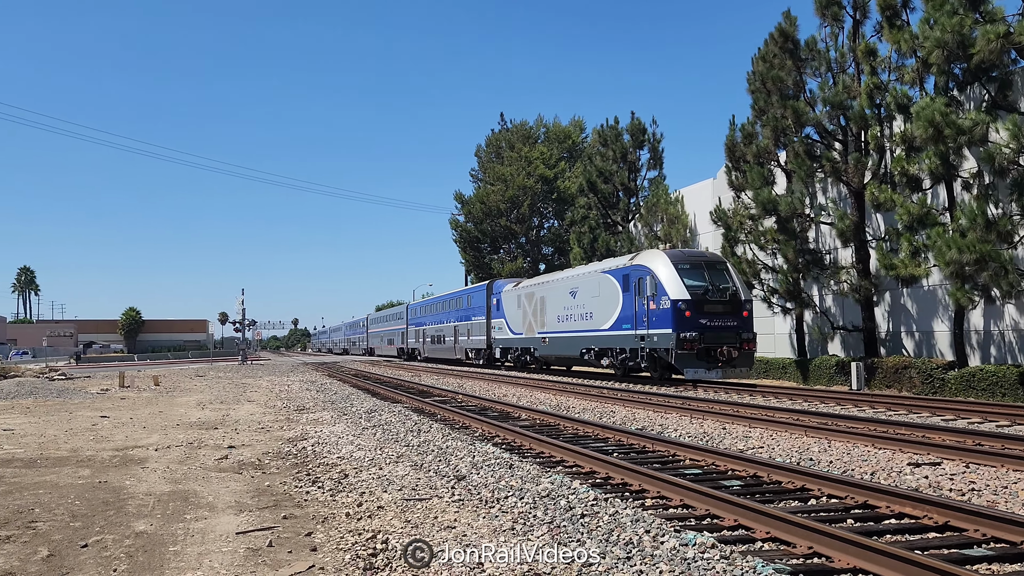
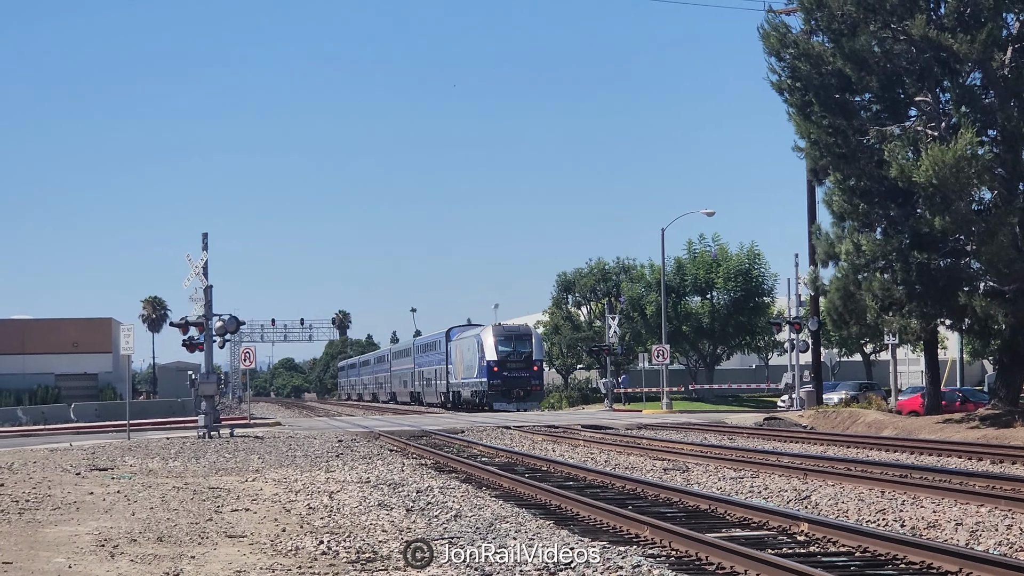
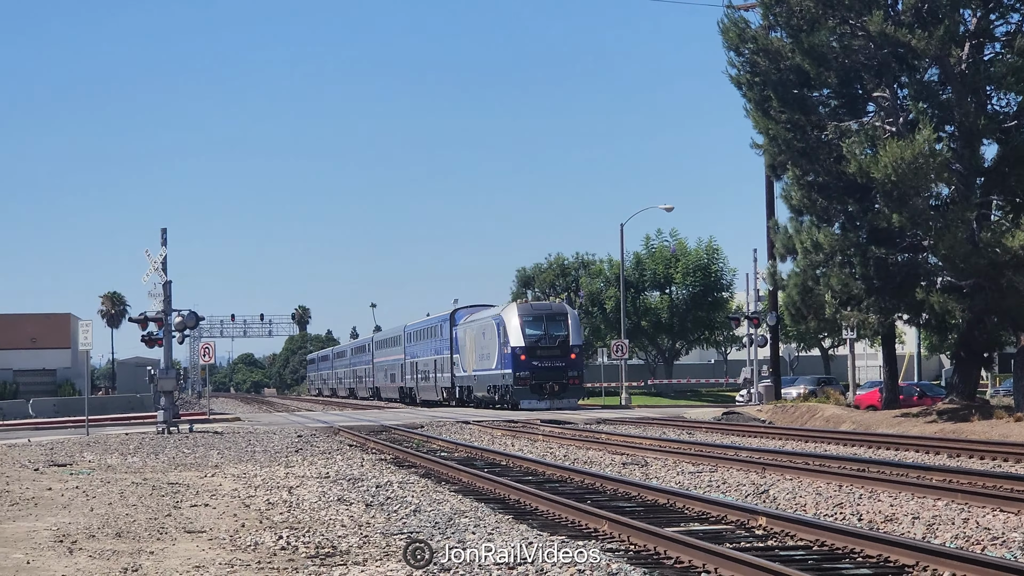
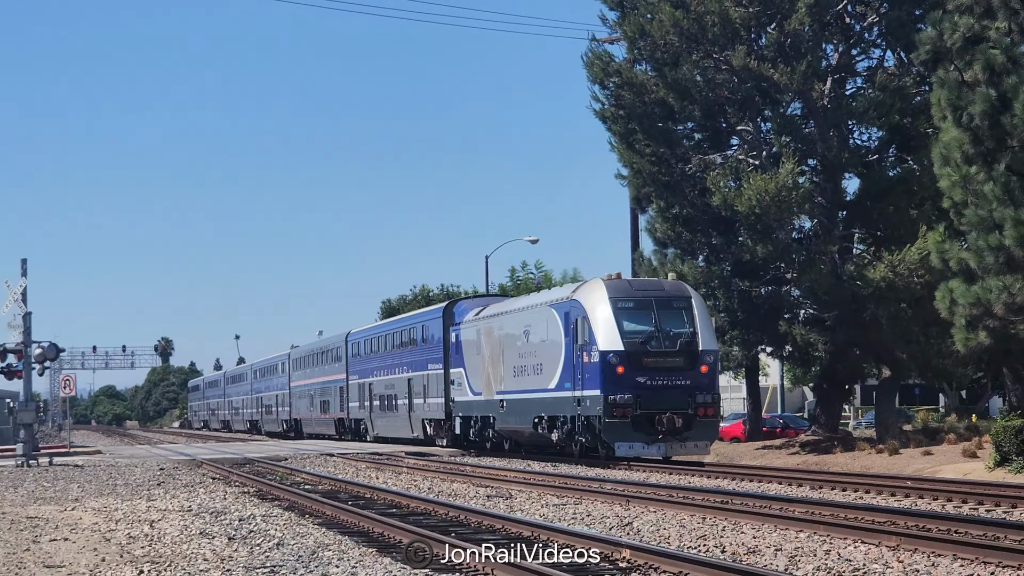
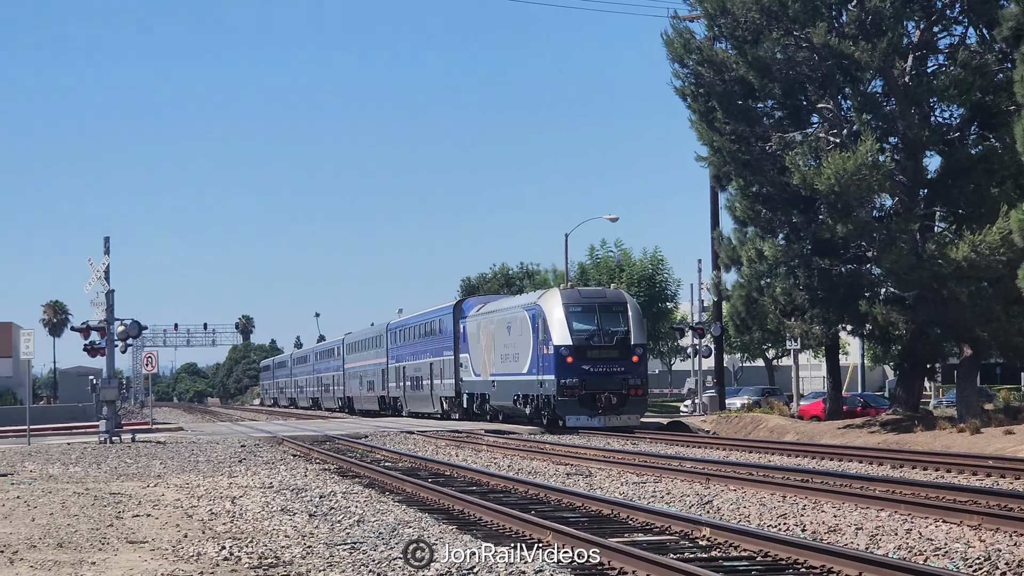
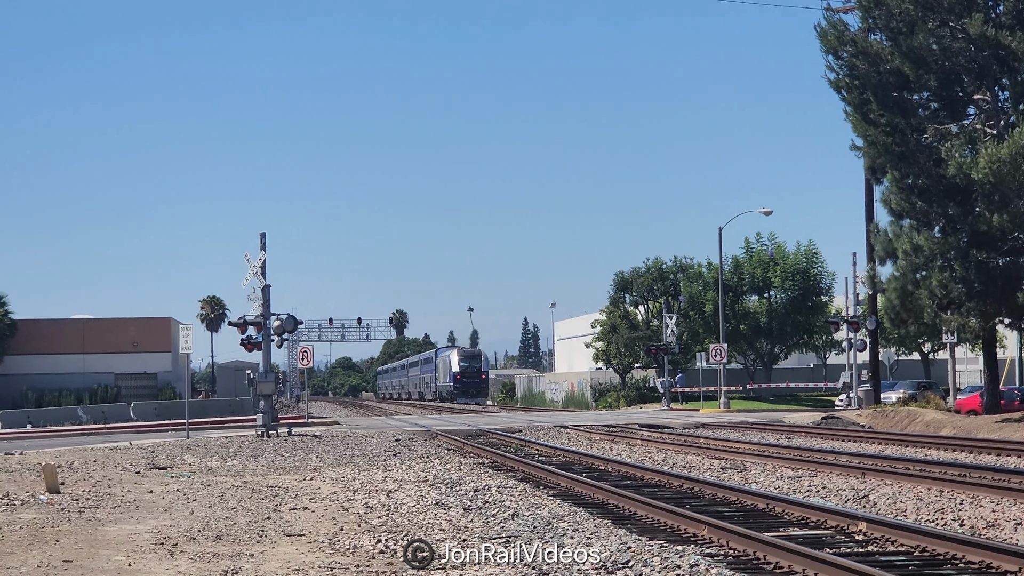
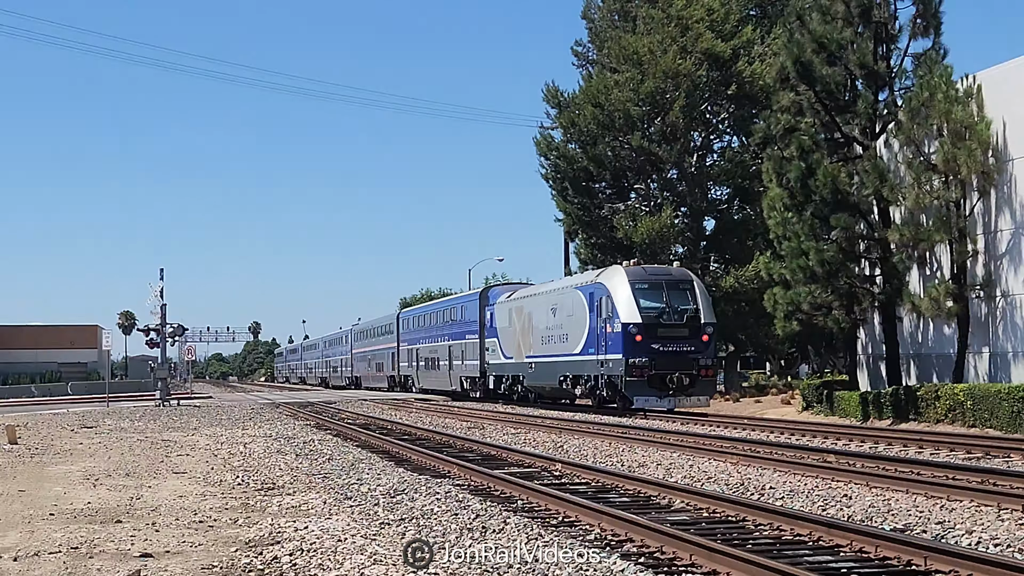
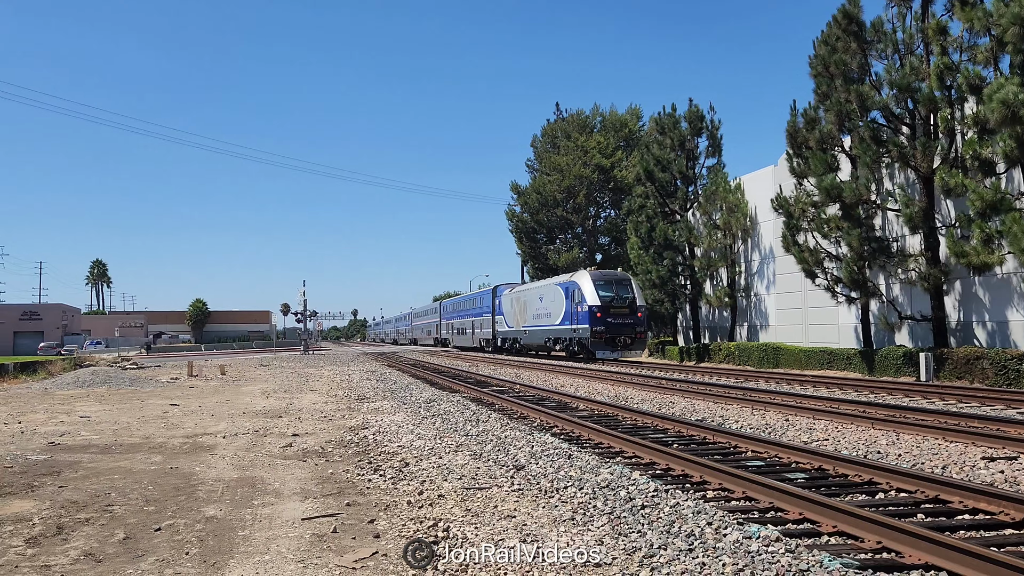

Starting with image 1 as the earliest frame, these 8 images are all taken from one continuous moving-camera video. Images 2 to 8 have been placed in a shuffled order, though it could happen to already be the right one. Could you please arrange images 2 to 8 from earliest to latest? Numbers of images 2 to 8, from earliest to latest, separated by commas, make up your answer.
8, 7, 4, 5, 3, 2, 6
